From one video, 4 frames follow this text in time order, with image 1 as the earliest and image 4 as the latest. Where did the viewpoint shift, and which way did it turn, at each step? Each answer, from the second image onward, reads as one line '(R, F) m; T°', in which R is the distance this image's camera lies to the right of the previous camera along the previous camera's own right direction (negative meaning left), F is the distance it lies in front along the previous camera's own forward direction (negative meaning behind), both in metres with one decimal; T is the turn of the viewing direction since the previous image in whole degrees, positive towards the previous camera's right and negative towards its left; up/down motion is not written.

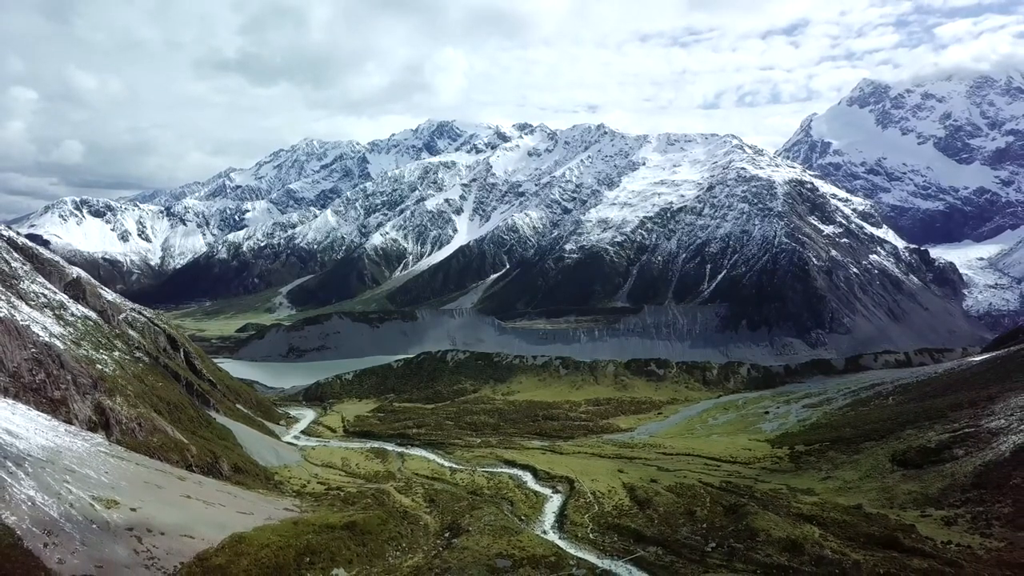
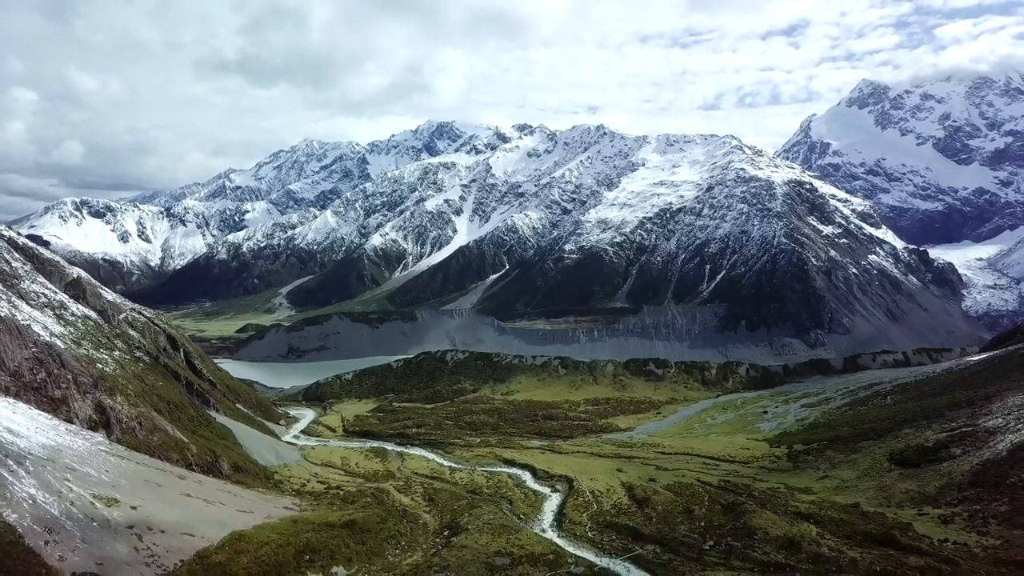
(+0.1, -0.2) m; 0°
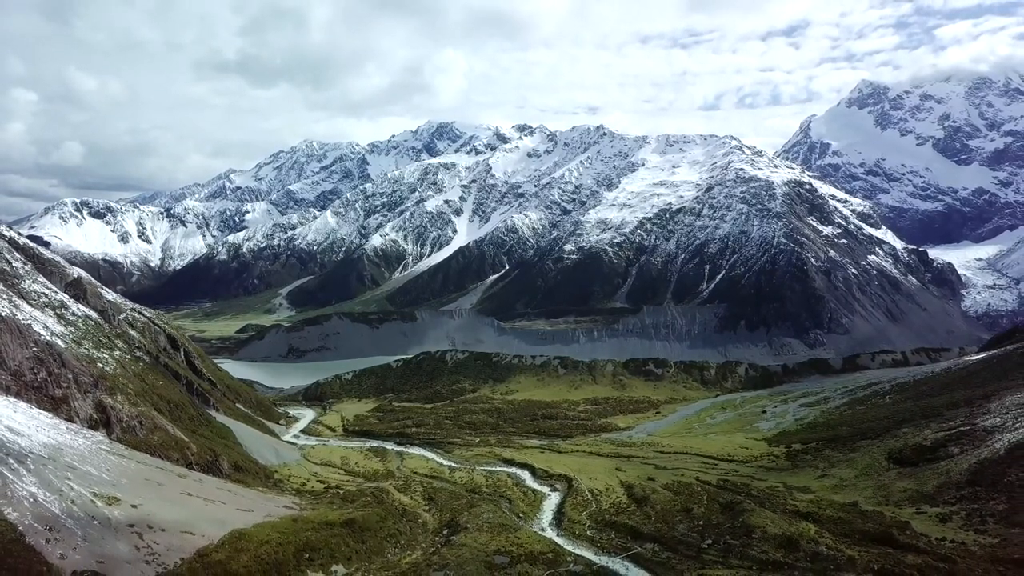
(+0.1, -0.2) m; 0°
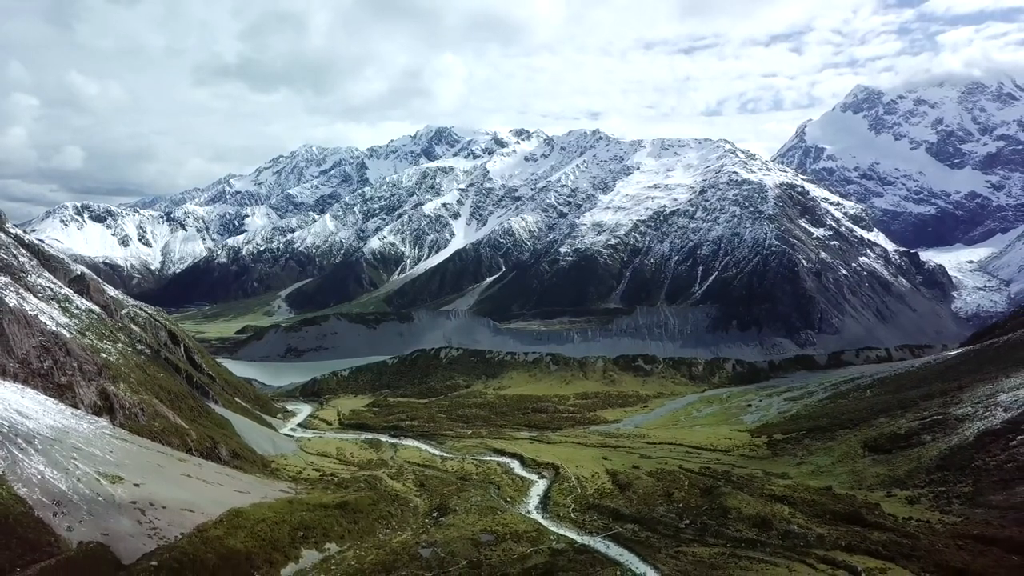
(+1.0, -2.2) m; 0°
